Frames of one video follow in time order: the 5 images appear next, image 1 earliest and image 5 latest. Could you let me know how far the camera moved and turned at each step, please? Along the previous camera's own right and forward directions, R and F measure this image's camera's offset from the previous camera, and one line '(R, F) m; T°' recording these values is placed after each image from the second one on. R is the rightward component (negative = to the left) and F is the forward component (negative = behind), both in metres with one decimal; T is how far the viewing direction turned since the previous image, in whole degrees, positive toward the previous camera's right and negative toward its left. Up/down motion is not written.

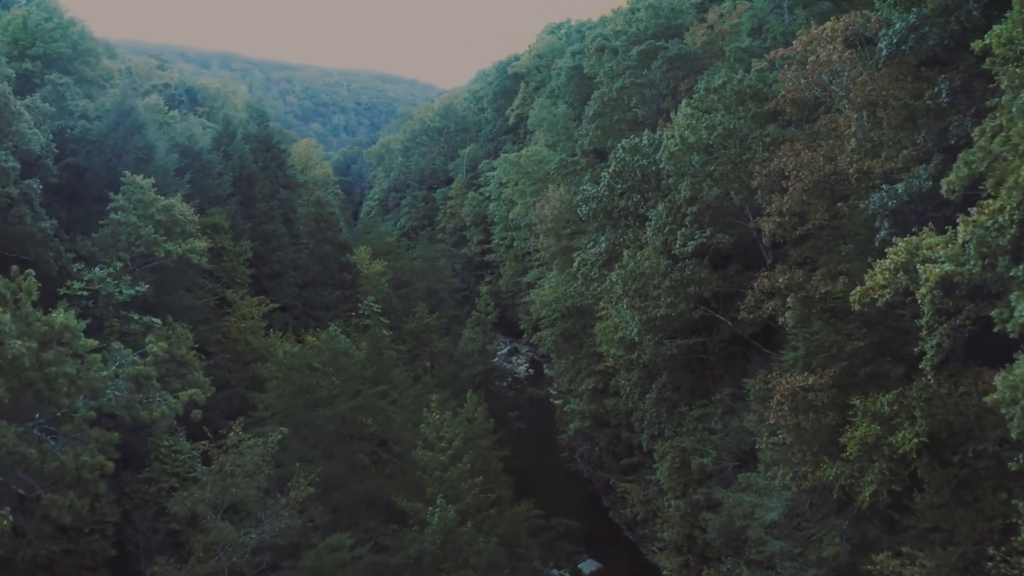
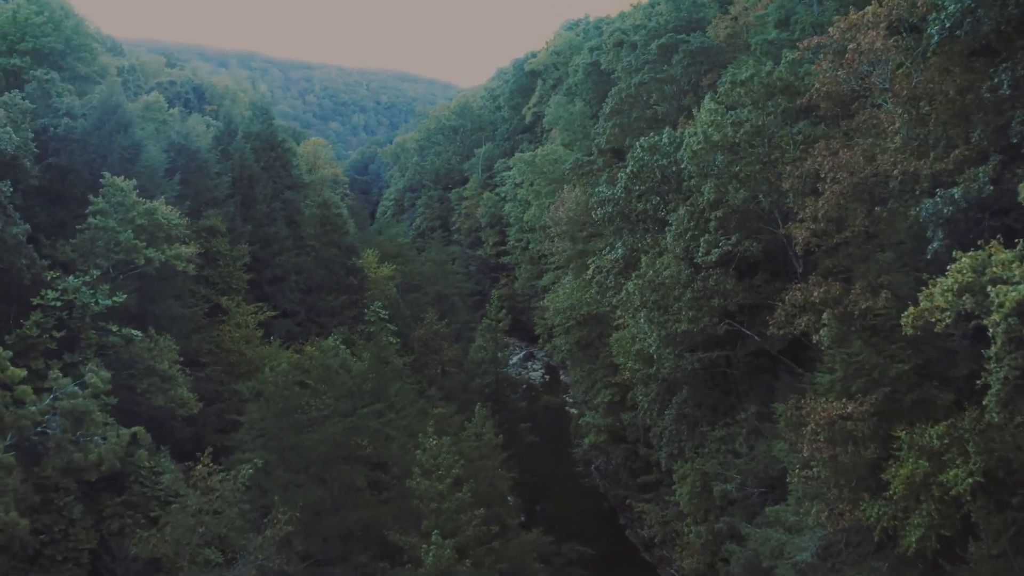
(+0.2, +1.4) m; -1°
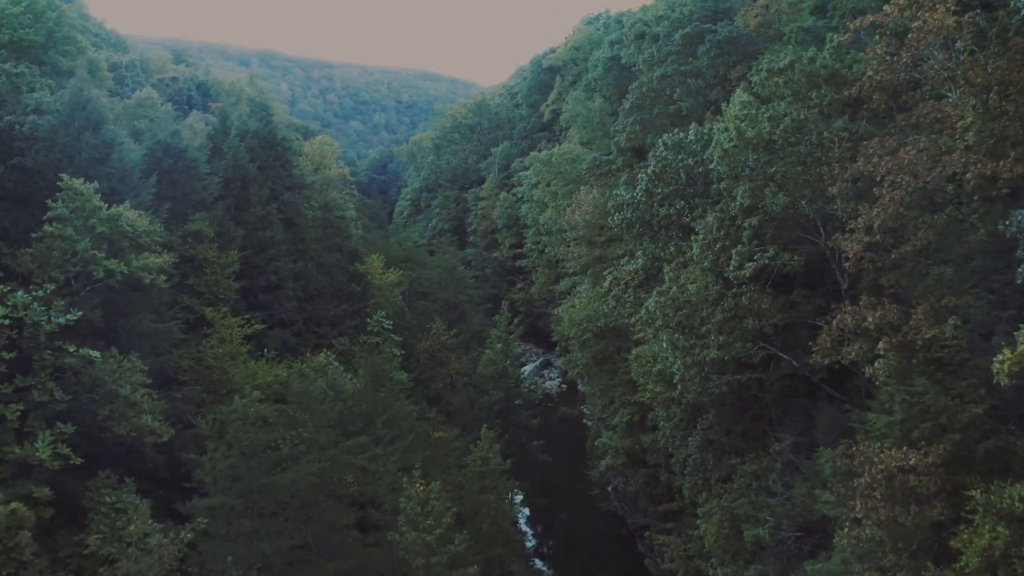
(+0.3, +2.0) m; -1°
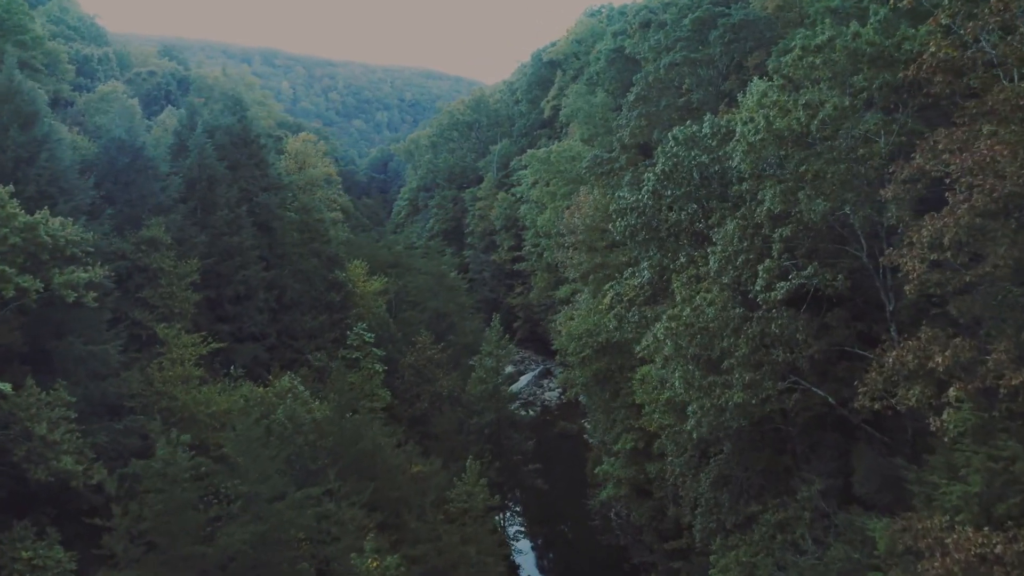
(+0.3, +2.4) m; 0°
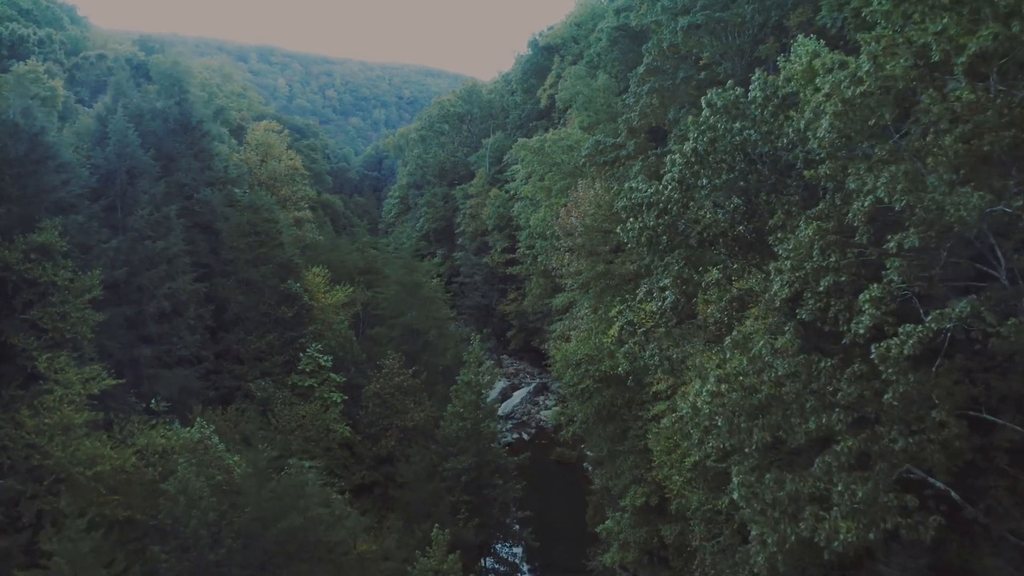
(+0.3, +4.2) m; 0°
